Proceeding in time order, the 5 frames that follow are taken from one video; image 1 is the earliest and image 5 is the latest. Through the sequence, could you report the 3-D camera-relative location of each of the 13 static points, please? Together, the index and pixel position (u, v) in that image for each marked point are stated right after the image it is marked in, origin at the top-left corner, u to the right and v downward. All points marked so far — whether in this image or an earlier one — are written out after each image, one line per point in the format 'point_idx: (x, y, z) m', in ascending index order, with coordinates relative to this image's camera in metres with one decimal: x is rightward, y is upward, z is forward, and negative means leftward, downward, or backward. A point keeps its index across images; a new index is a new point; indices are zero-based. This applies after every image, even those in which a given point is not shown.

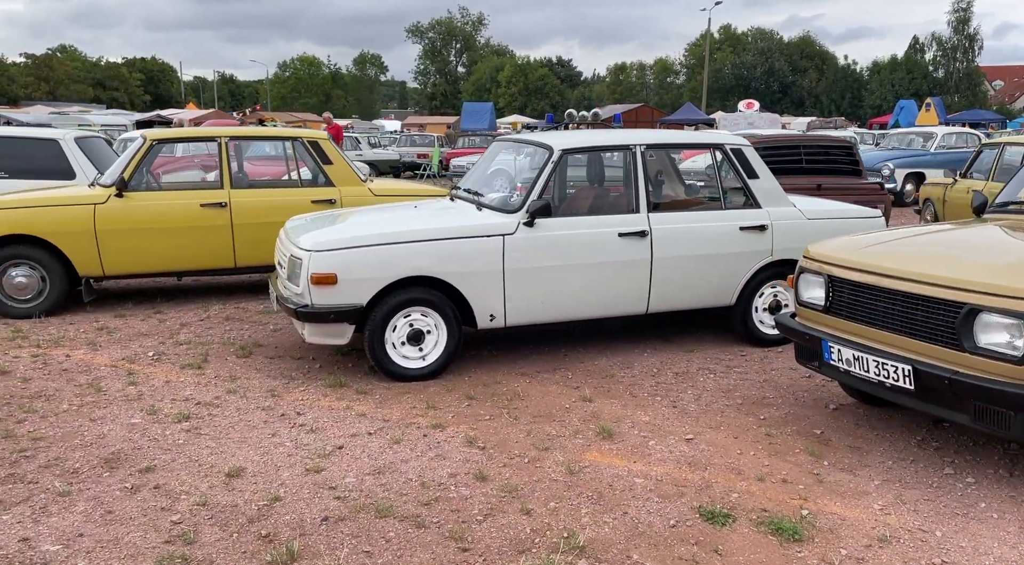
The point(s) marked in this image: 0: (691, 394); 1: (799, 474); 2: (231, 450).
0: (+1.1, -0.7, +4.8) m
1: (+1.2, -0.8, +3.5) m
2: (-1.4, -0.8, +4.0) m
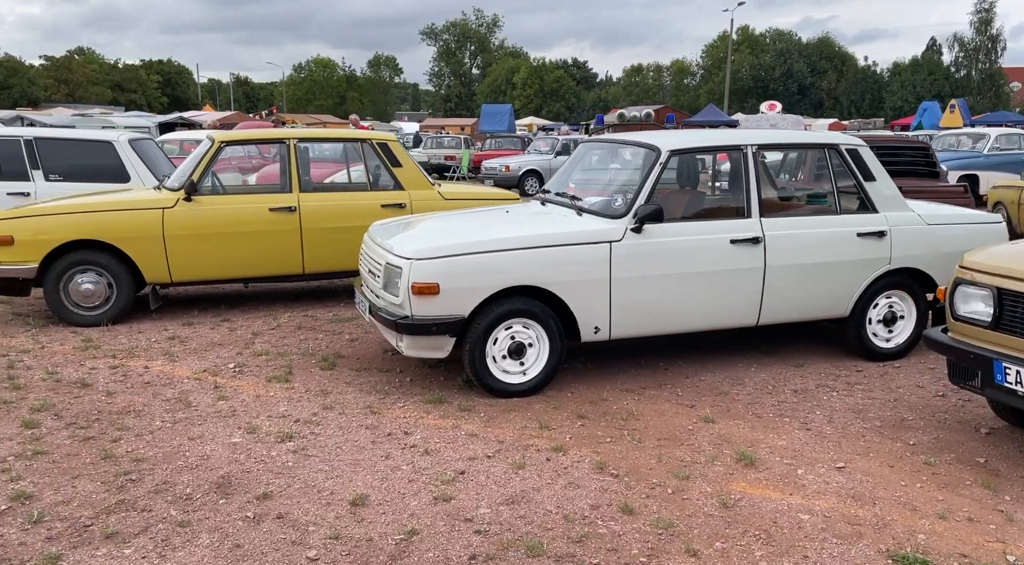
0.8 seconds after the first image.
0: (+1.7, -0.7, +4.5) m
1: (+1.8, -0.9, +3.2) m
2: (-0.8, -0.9, +3.8) m
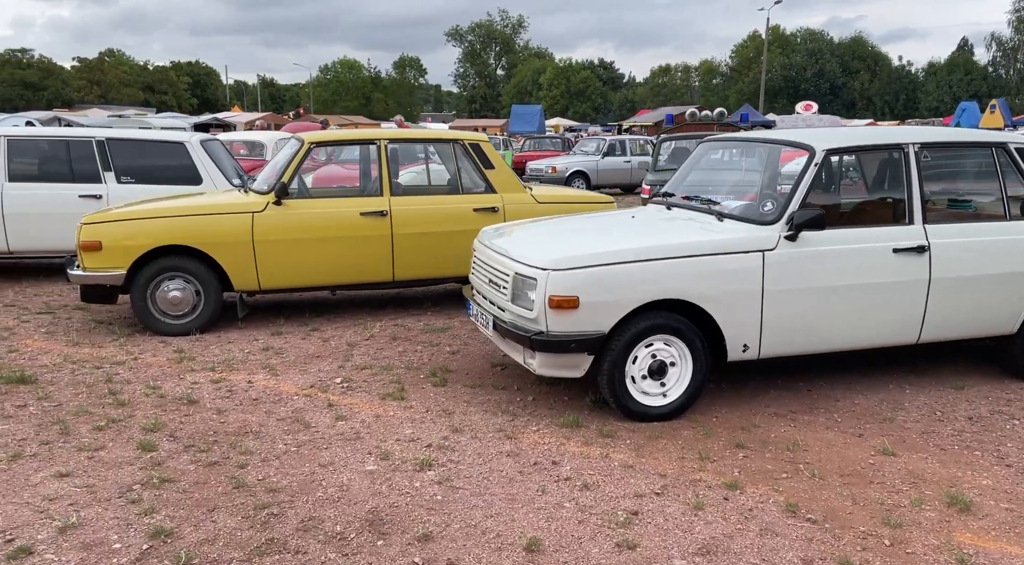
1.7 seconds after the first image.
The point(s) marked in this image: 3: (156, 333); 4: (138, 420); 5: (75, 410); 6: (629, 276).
0: (+2.5, -0.8, +4.0) m
1: (+2.6, -1.0, +2.7) m
2: (0.0, -1.0, +3.4) m
3: (-3.2, -0.5, +7.2) m
4: (-2.2, -0.8, +4.7) m
5: (-2.7, -0.8, +5.0) m
6: (+0.6, 0.0, +4.4) m
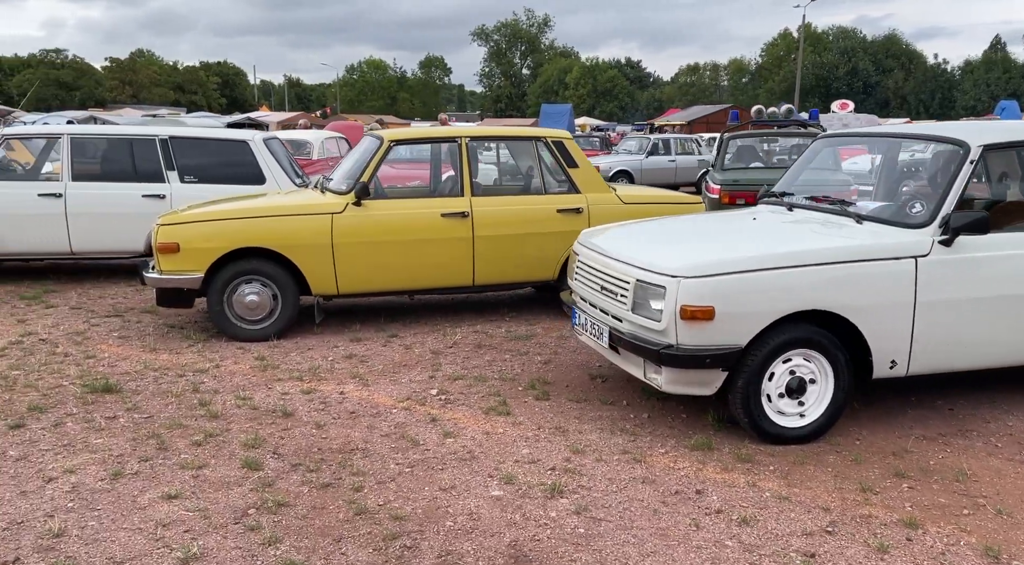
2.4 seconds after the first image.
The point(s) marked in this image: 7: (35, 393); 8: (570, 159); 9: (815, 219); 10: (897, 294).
0: (+3.1, -0.9, +3.6) m
1: (+3.1, -1.0, +2.3) m
2: (+0.6, -1.0, +3.1) m
3: (-2.4, -0.5, +7.0) m
4: (-1.5, -0.8, +4.5) m
5: (-2.0, -0.8, +4.7) m
6: (+1.3, 0.0, +4.0) m
7: (-3.1, -0.7, +5.3) m
8: (+0.5, +1.1, +7.5) m
9: (+1.7, +0.3, +4.7) m
10: (+1.9, -0.1, +4.1) m
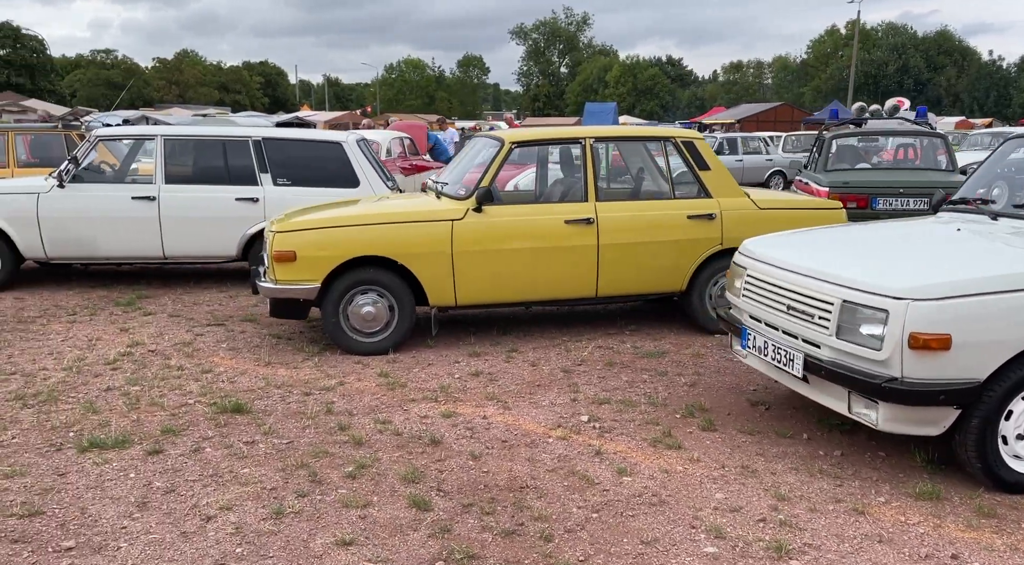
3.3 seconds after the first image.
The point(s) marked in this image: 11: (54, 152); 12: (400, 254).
0: (+3.9, -1.0, +3.0) m
1: (+3.9, -1.2, +1.6) m
2: (+1.4, -1.1, +2.6) m
3: (-1.4, -0.6, +6.7) m
4: (-0.6, -0.9, +4.1) m
5: (-1.1, -0.9, +4.4) m
6: (+2.1, -0.1, +3.5) m
7: (-2.2, -0.8, +5.0) m
8: (+1.6, +1.0, +7.1) m
9: (+2.6, +0.2, +4.1) m
10: (+2.8, -0.2, +3.5) m
11: (-6.7, +1.9, +11.6) m
12: (-0.9, +0.2, +6.5) m
